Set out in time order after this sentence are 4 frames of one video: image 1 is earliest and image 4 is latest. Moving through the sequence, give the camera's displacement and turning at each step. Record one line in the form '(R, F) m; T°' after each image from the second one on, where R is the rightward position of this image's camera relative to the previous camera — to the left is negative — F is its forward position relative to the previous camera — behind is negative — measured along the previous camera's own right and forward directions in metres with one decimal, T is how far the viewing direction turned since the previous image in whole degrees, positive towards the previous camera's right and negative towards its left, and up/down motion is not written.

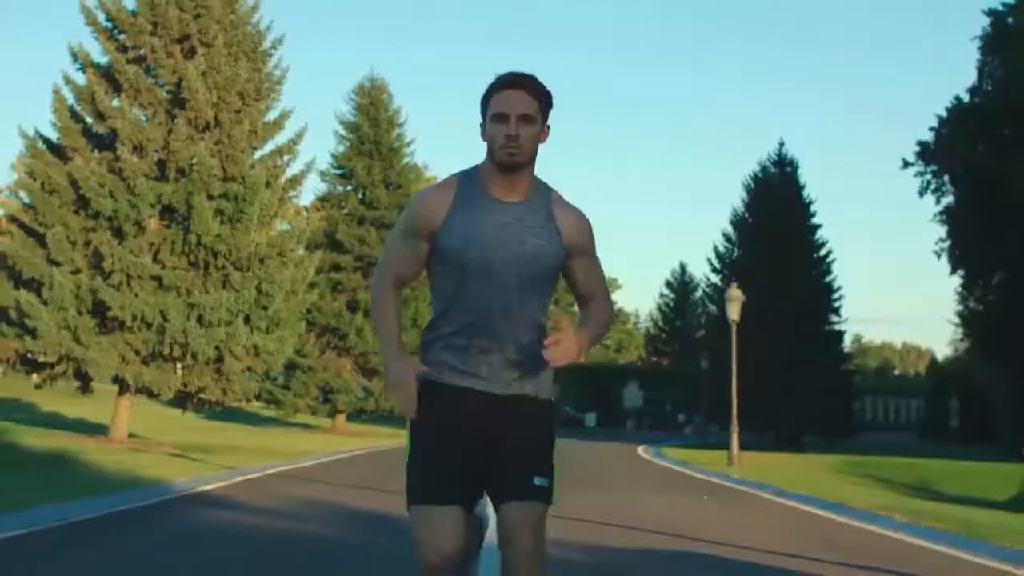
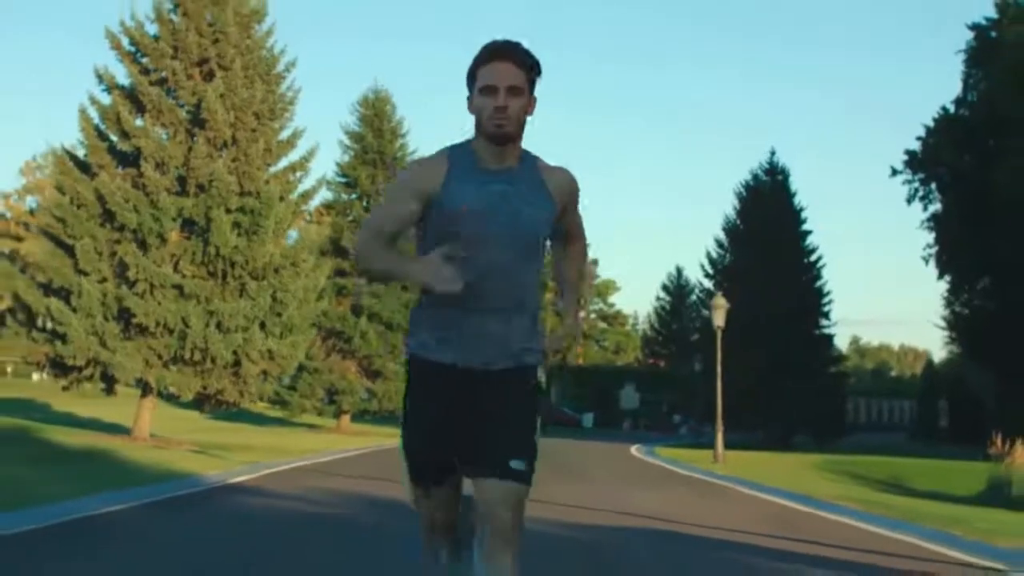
(0.0, -1.6) m; 0°
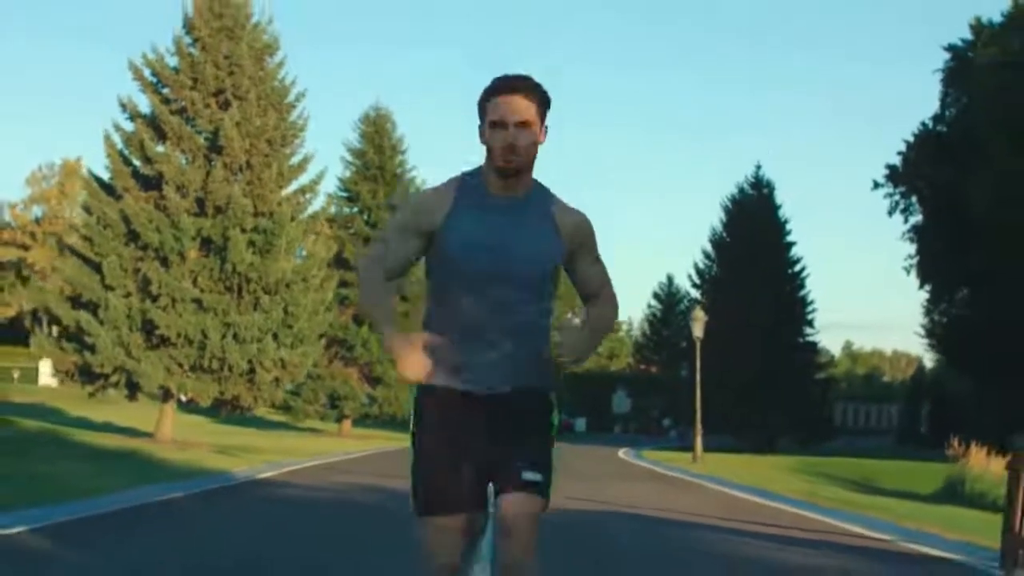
(0.0, -2.0) m; 0°
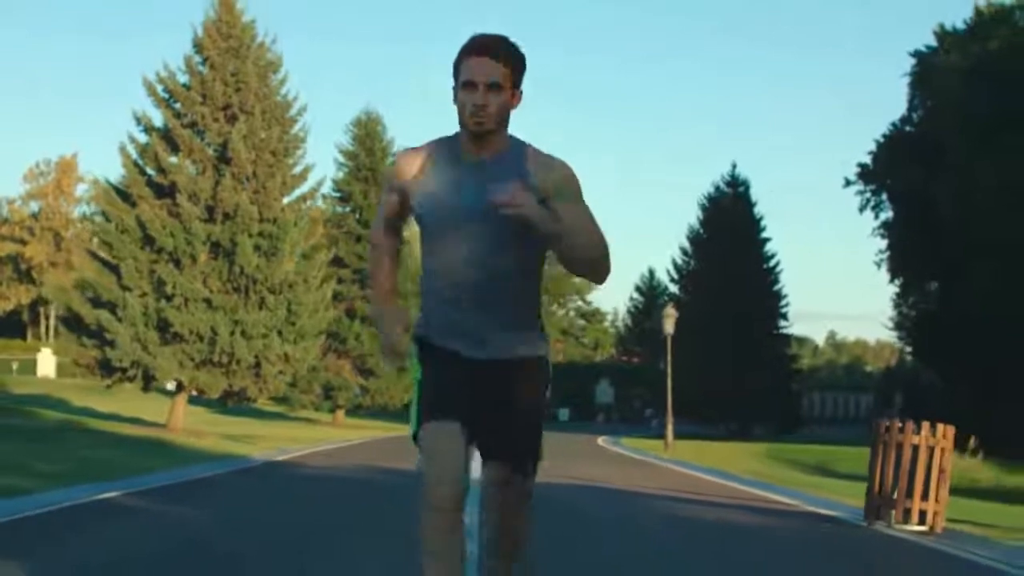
(0.0, -2.3) m; +1°
